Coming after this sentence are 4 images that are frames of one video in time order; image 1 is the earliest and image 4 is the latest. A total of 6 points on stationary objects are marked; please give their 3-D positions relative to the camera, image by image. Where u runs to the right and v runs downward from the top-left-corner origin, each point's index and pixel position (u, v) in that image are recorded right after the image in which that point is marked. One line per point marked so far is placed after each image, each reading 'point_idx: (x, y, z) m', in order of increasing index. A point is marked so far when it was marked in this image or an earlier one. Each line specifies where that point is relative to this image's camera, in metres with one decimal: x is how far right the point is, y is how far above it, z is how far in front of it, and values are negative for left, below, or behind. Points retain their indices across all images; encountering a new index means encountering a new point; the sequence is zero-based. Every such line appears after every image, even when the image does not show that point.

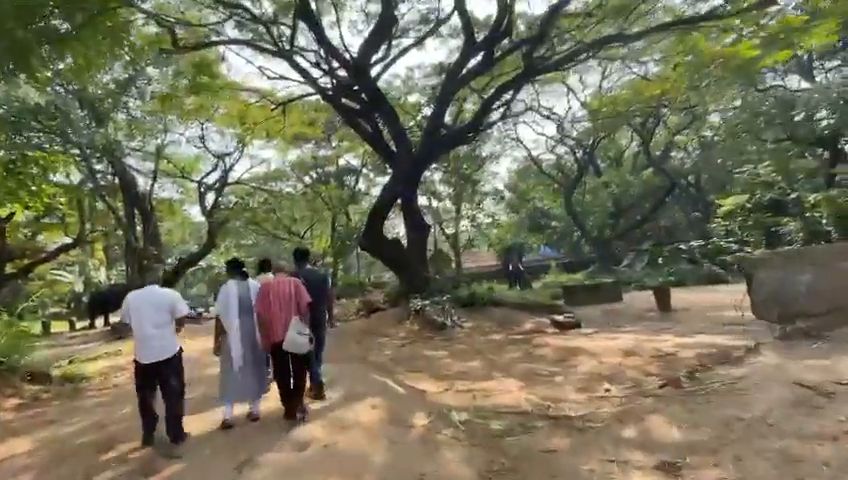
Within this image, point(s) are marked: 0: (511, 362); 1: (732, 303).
0: (+1.7, -2.2, +7.4) m
1: (+9.5, -1.9, +12.3) m
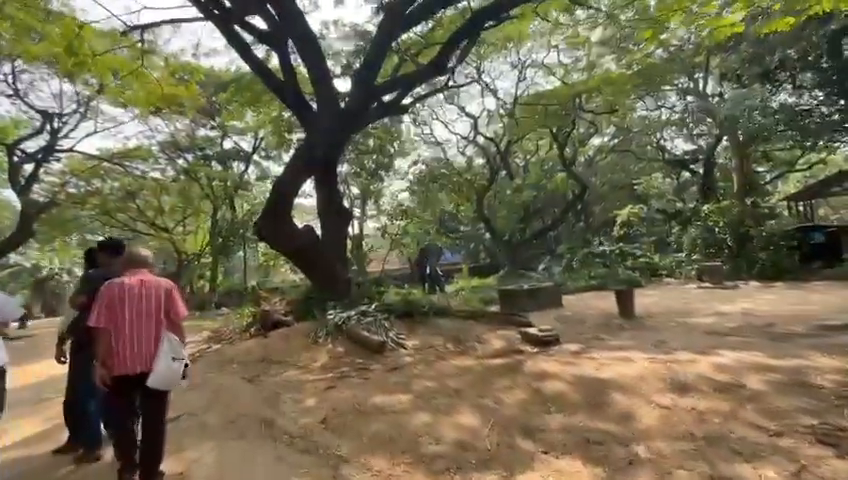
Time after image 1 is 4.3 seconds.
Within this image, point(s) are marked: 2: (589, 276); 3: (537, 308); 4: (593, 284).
0: (+1.2, -2.0, +4.6) m
1: (+7.5, -1.9, +11.5) m
2: (+8.2, -1.8, +19.8) m
3: (+3.7, -2.3, +13.4) m
4: (+7.6, -2.0, +18.2) m
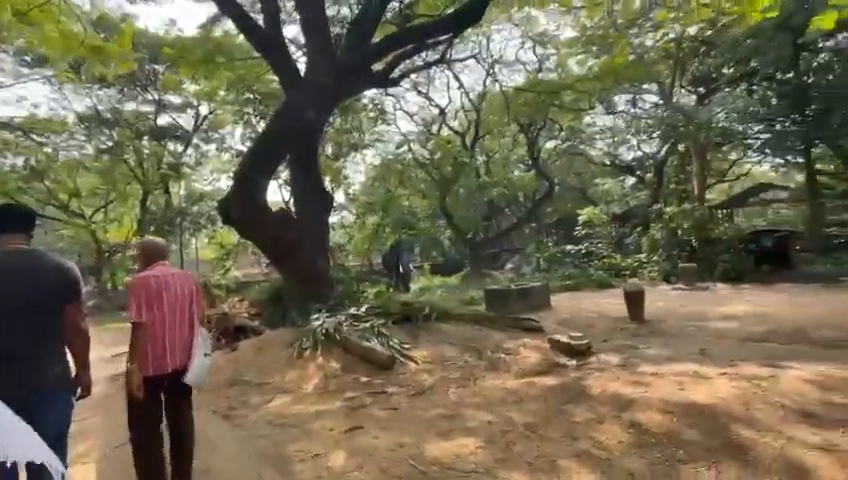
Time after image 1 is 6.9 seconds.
0: (+1.9, -1.8, +3.4) m
1: (+7.1, -1.9, +11.0) m
2: (+6.7, -1.7, +19.4) m
3: (+3.2, -2.1, +12.4) m
4: (+6.4, -2.0, +17.7) m
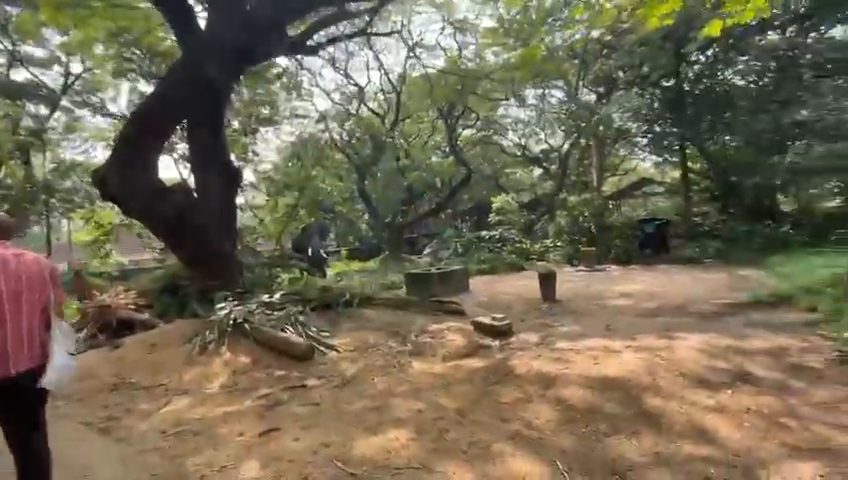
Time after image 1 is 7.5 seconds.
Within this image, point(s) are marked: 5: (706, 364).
0: (+1.3, -1.7, +3.4) m
1: (+4.9, -1.5, +12.0) m
2: (+2.8, -1.0, +20.1) m
3: (+0.7, -1.6, +12.6) m
4: (+2.8, -1.3, +18.3) m
5: (+3.5, -1.5, +5.0) m
